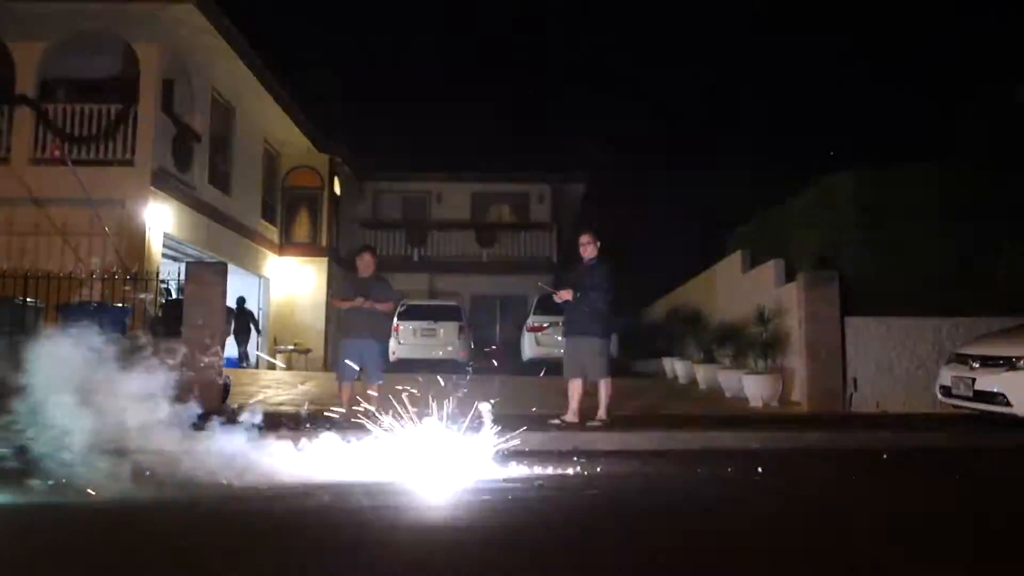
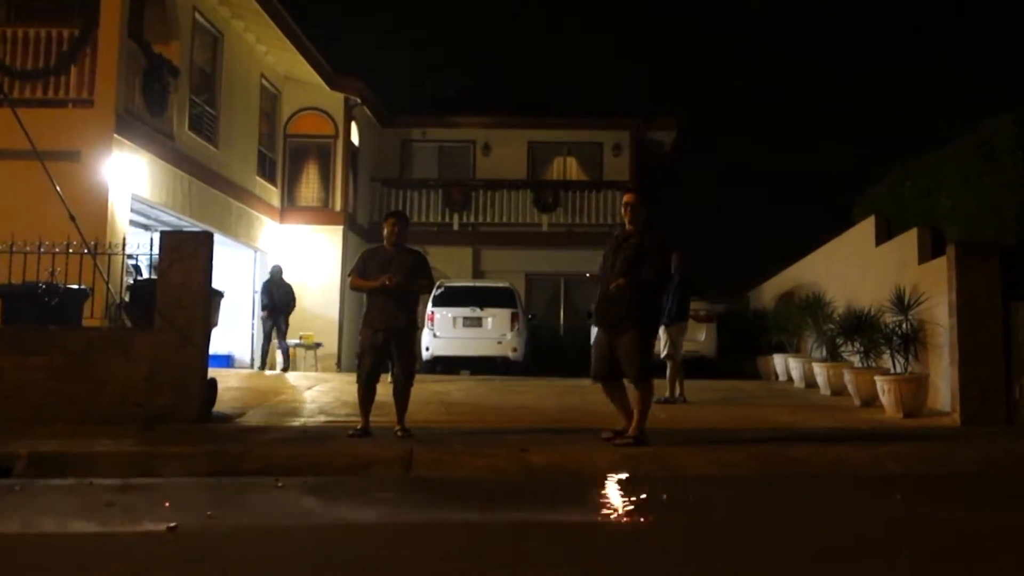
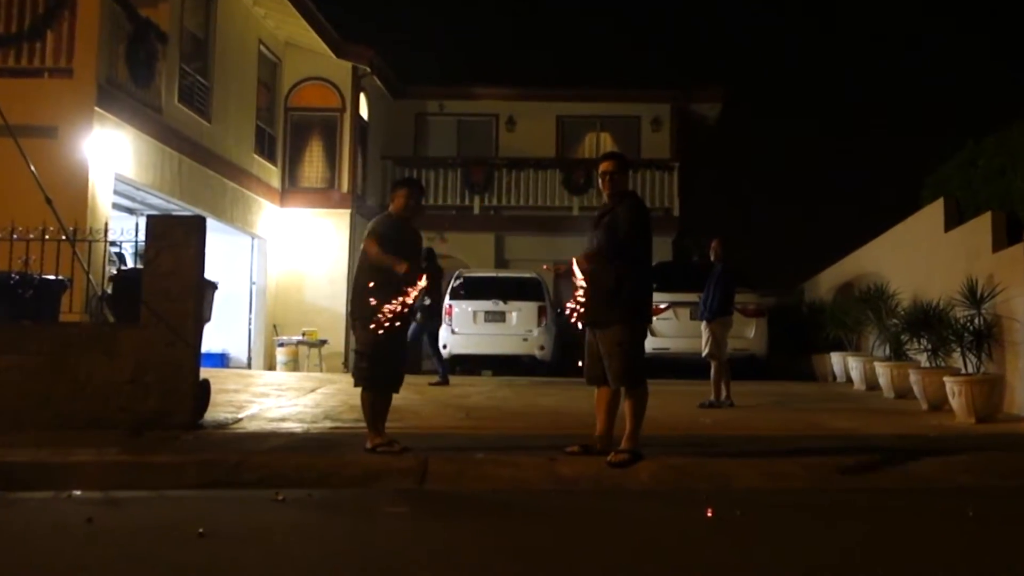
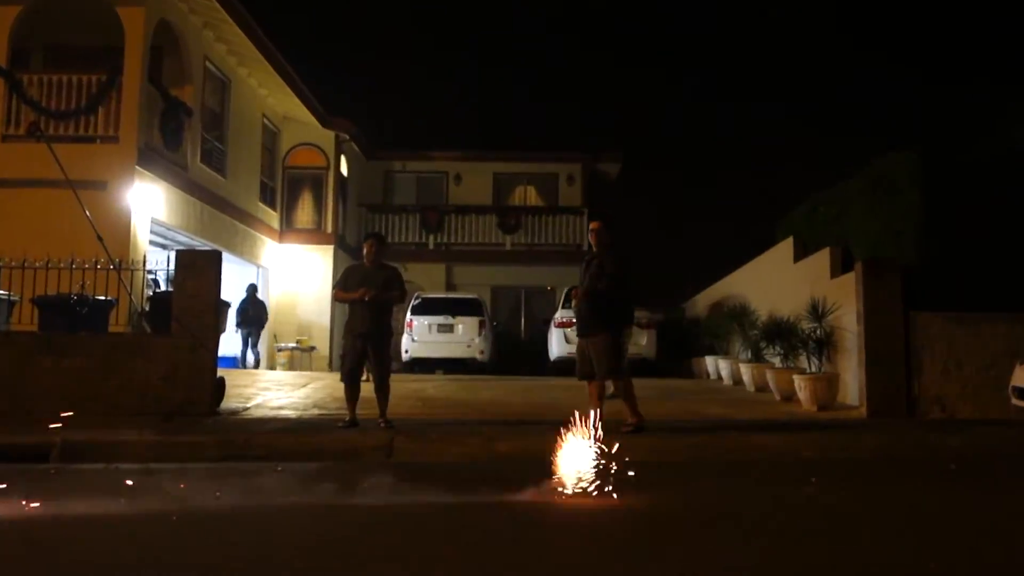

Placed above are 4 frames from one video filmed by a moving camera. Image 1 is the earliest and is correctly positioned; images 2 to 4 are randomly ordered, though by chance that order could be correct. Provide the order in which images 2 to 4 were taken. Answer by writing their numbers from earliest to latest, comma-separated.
4, 2, 3
